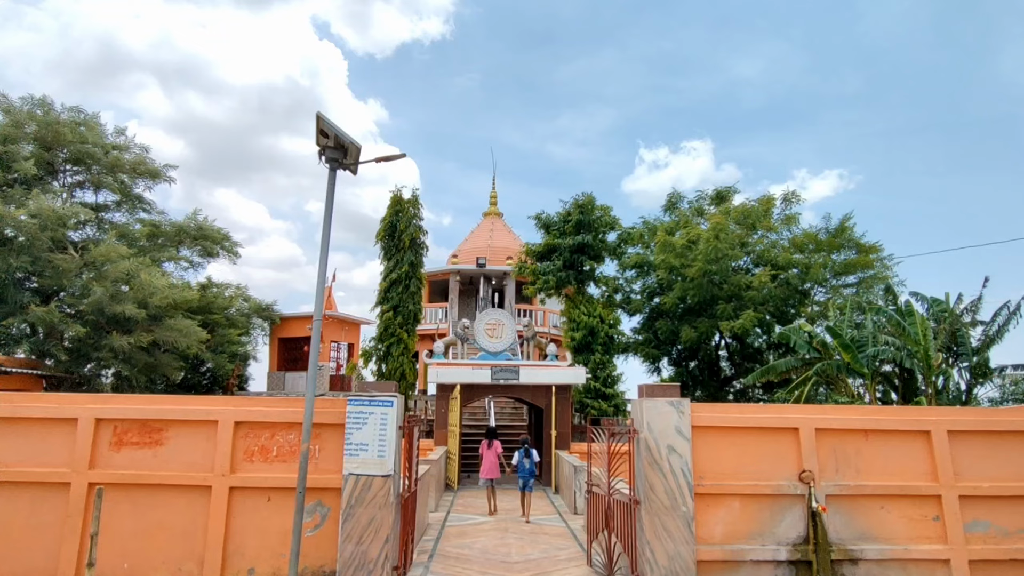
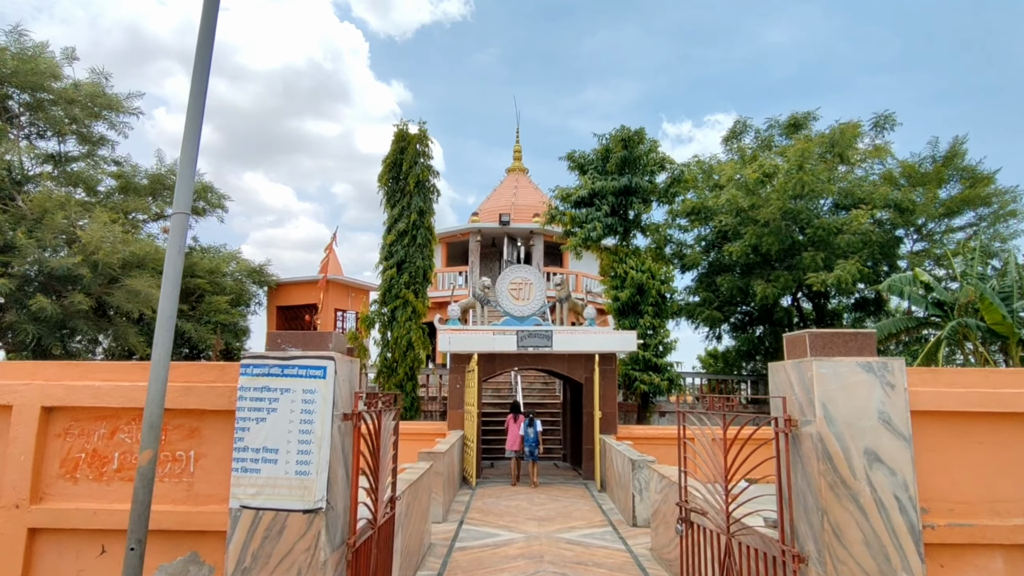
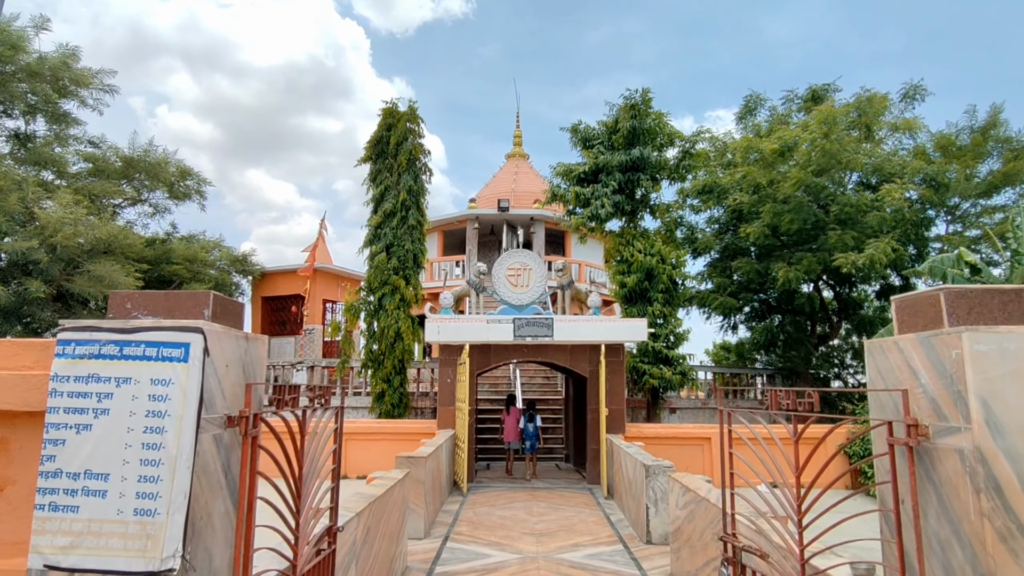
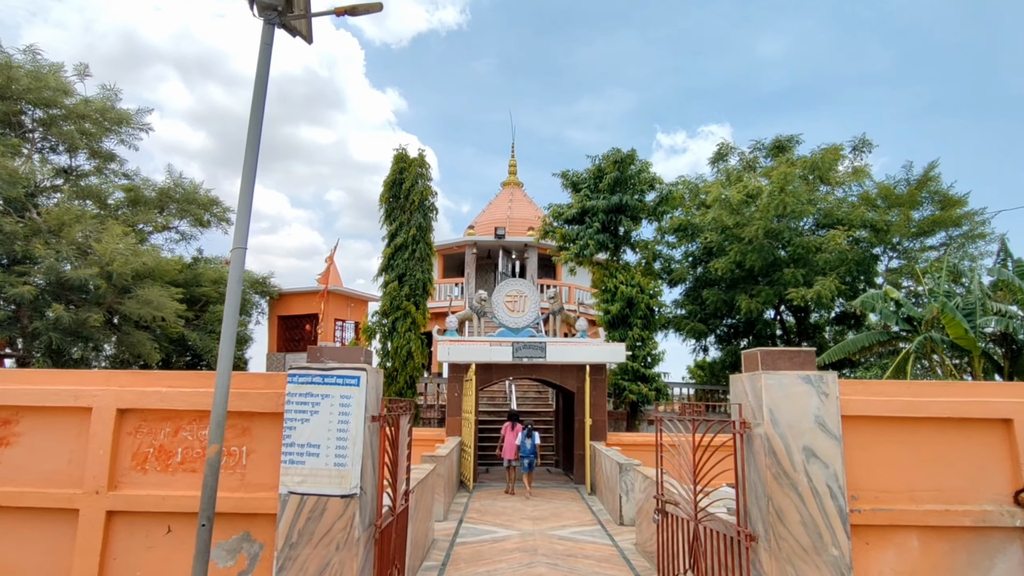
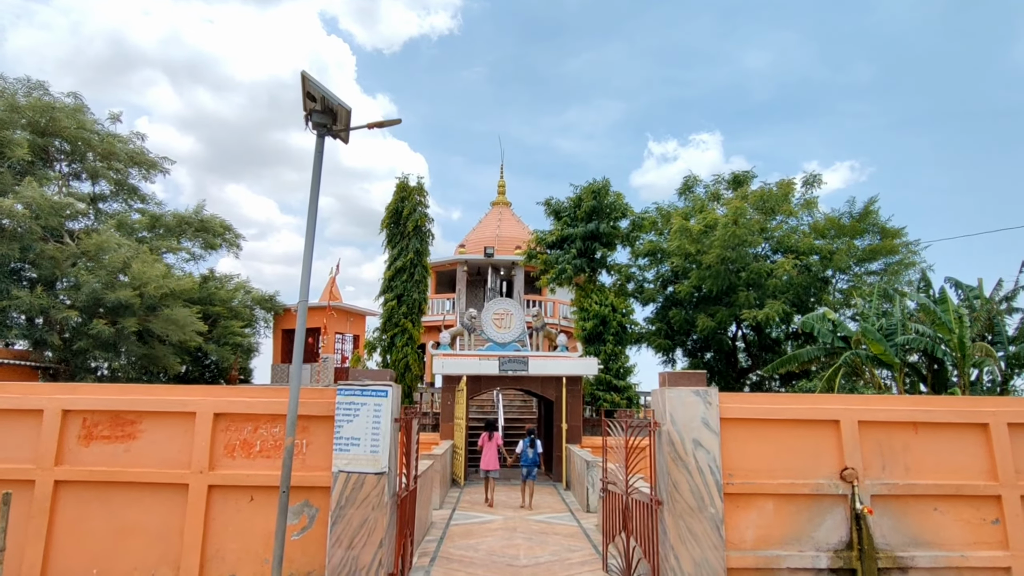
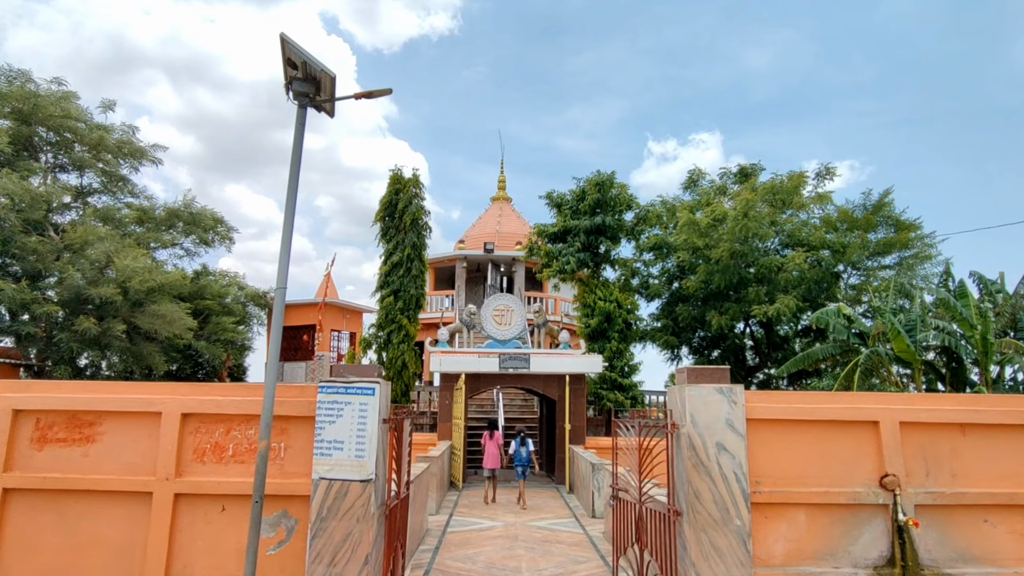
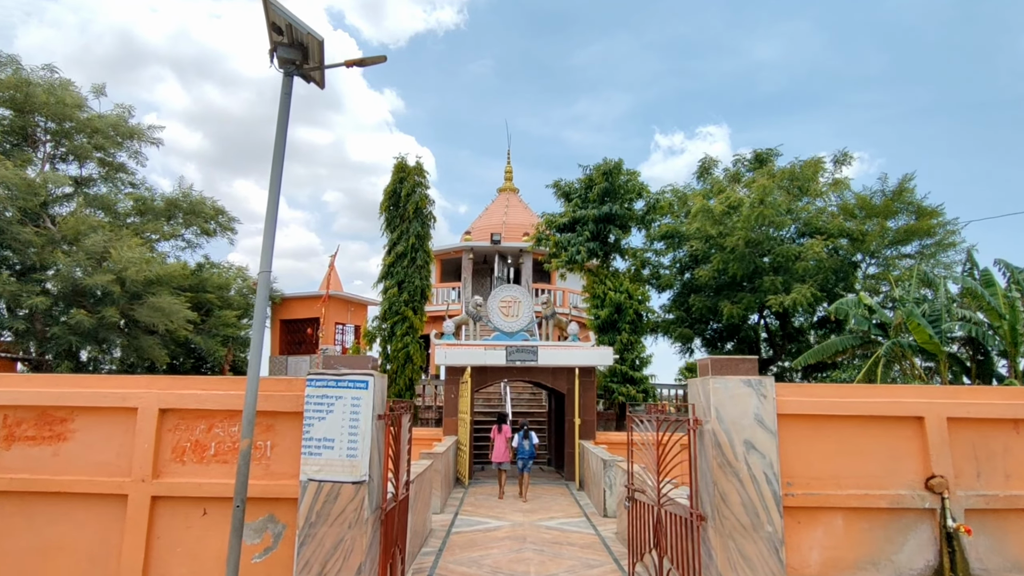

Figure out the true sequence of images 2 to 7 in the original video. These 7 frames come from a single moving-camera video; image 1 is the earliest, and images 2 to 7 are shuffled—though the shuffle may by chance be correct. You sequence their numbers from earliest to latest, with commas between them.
5, 6, 7, 4, 2, 3
